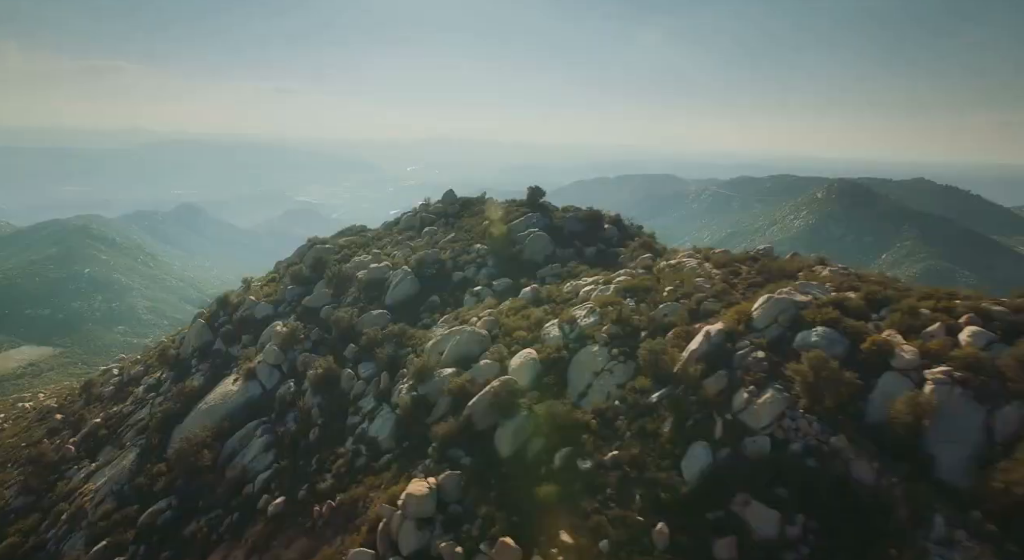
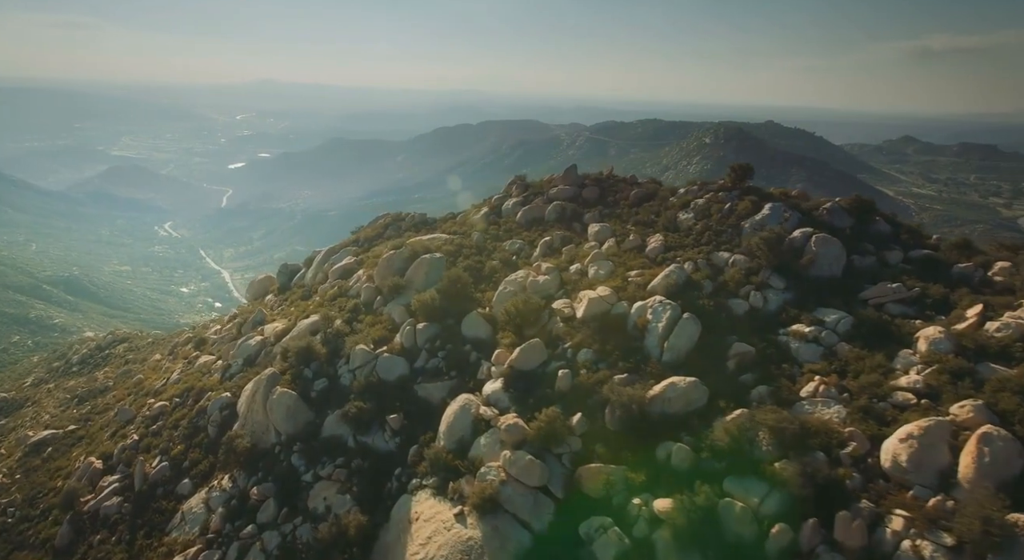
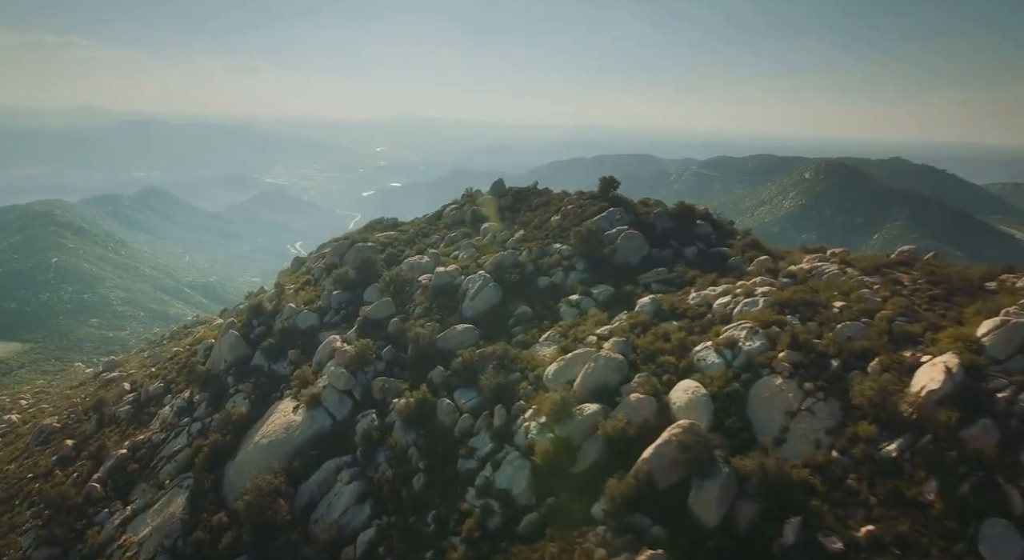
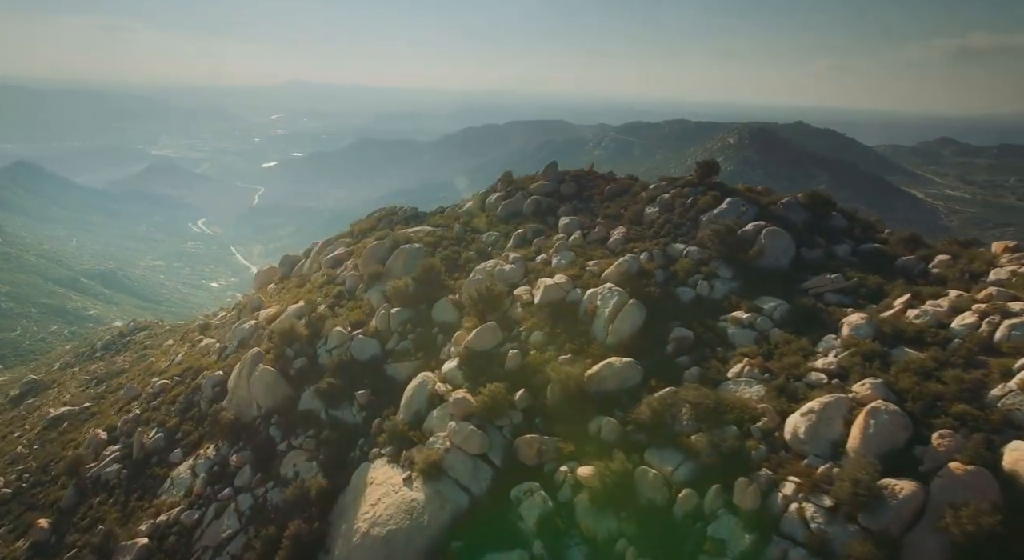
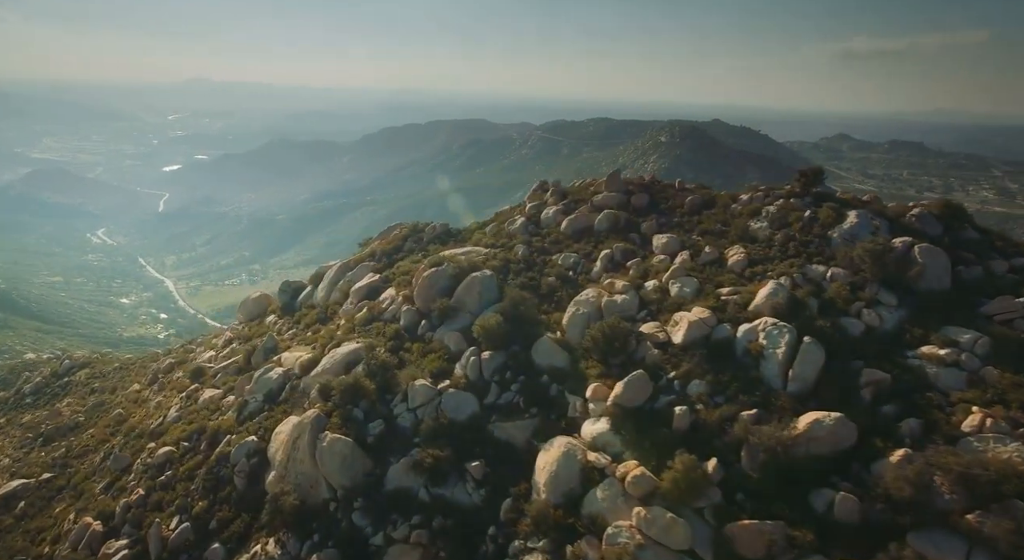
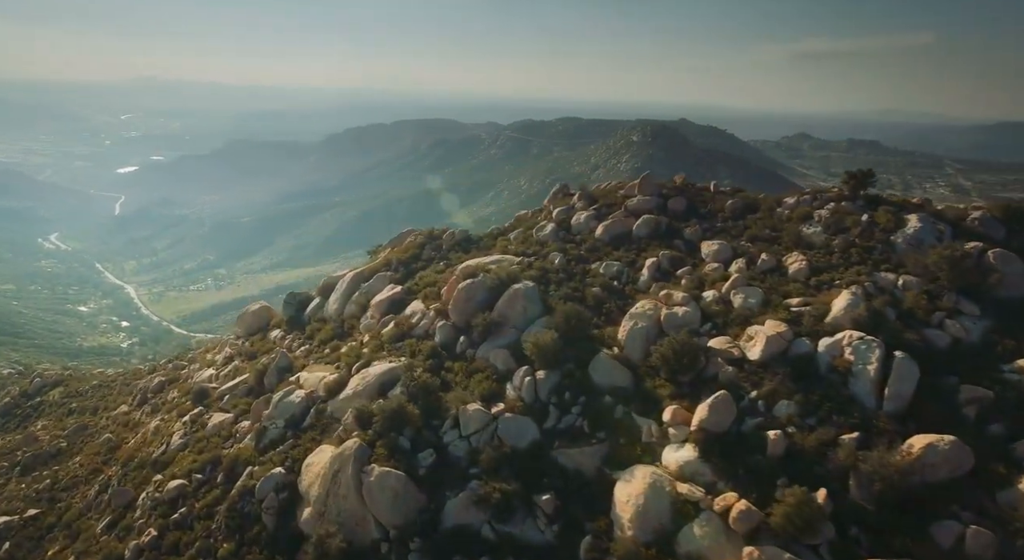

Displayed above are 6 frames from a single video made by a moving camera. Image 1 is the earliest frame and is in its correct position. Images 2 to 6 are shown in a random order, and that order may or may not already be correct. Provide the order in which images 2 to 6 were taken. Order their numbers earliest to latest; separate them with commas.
3, 4, 2, 5, 6
